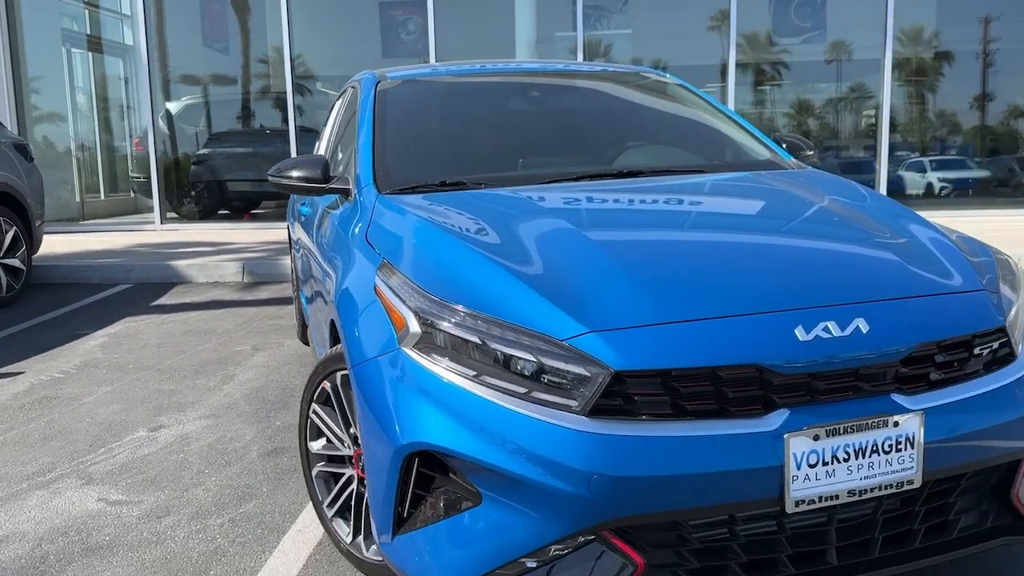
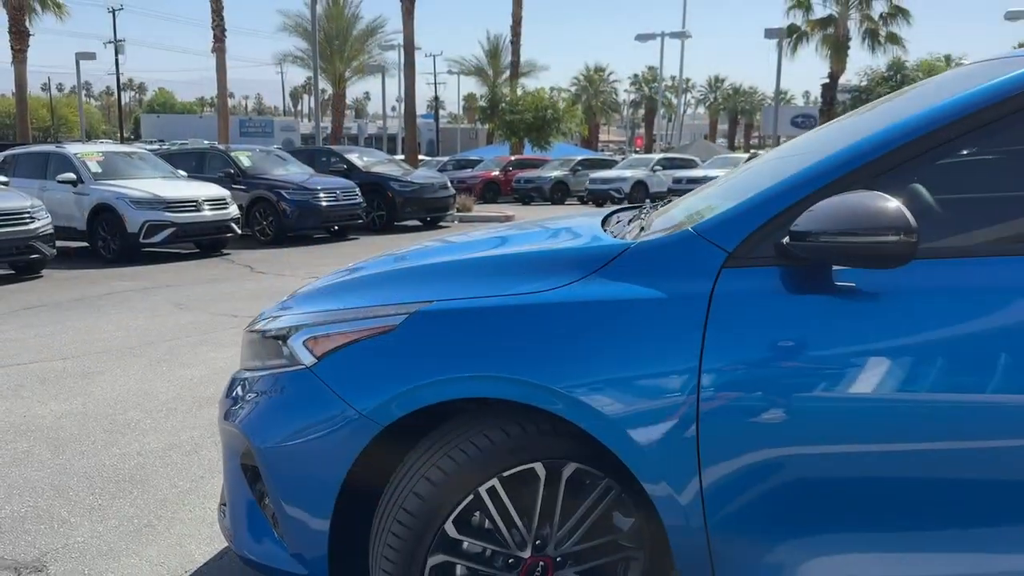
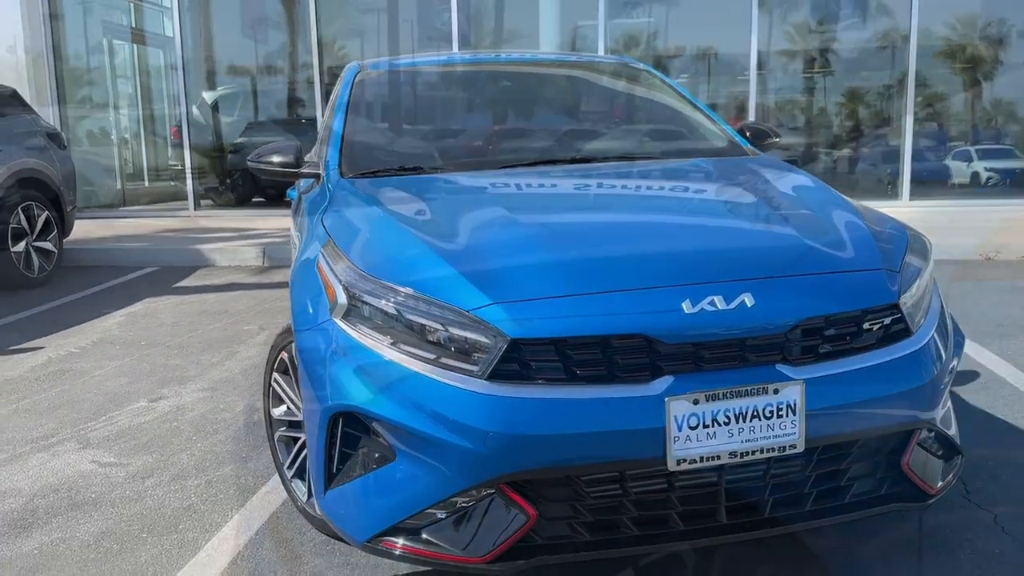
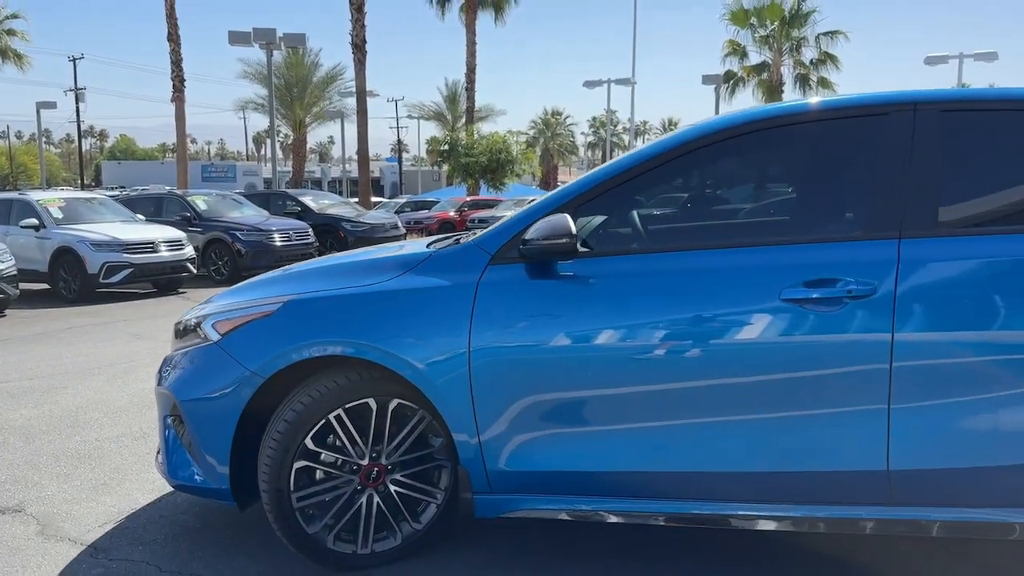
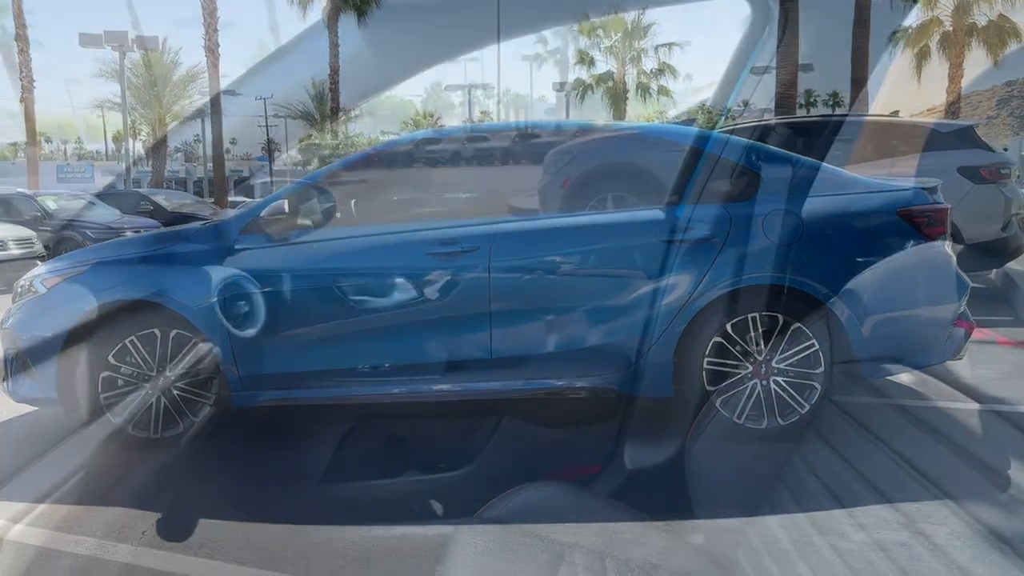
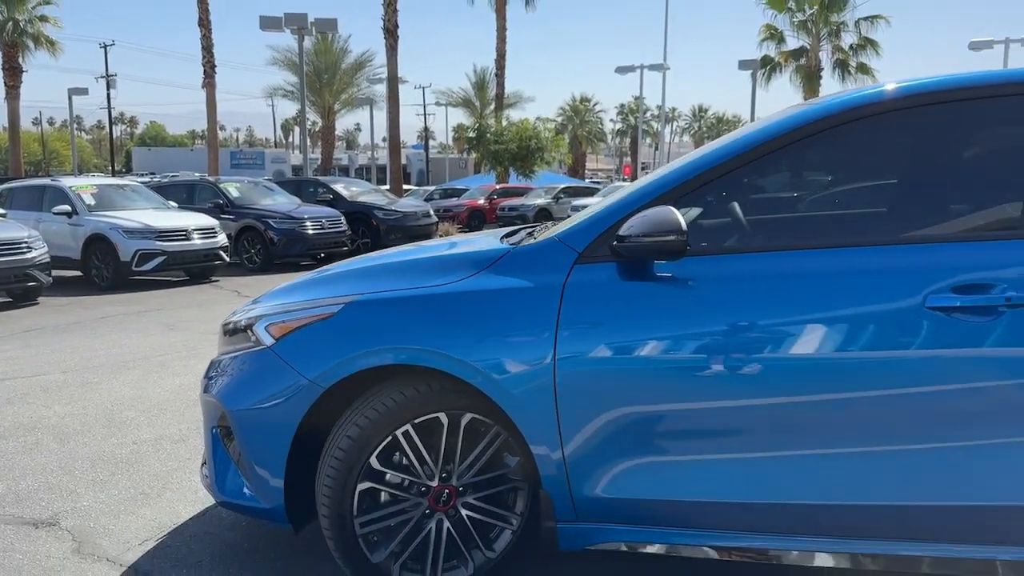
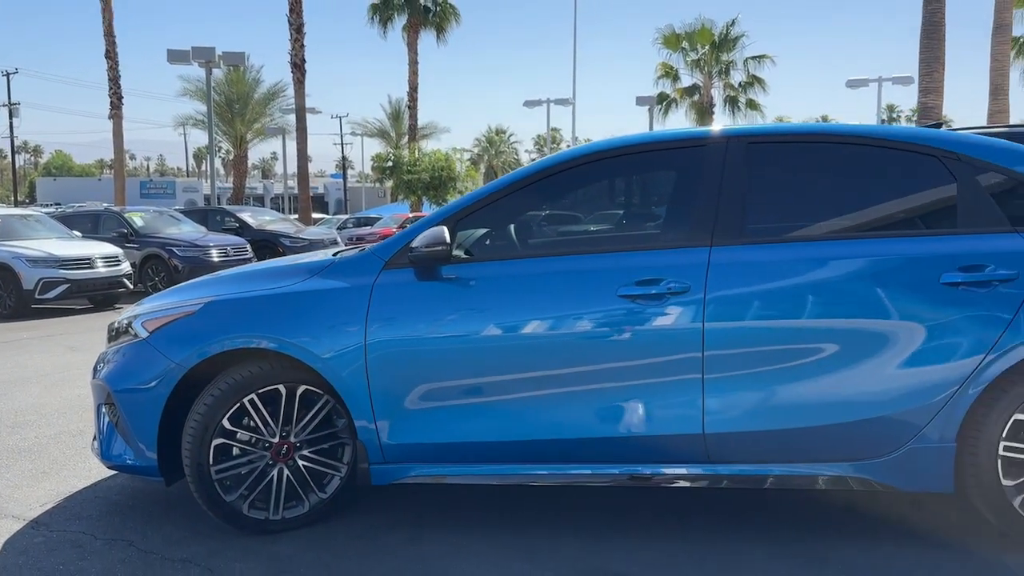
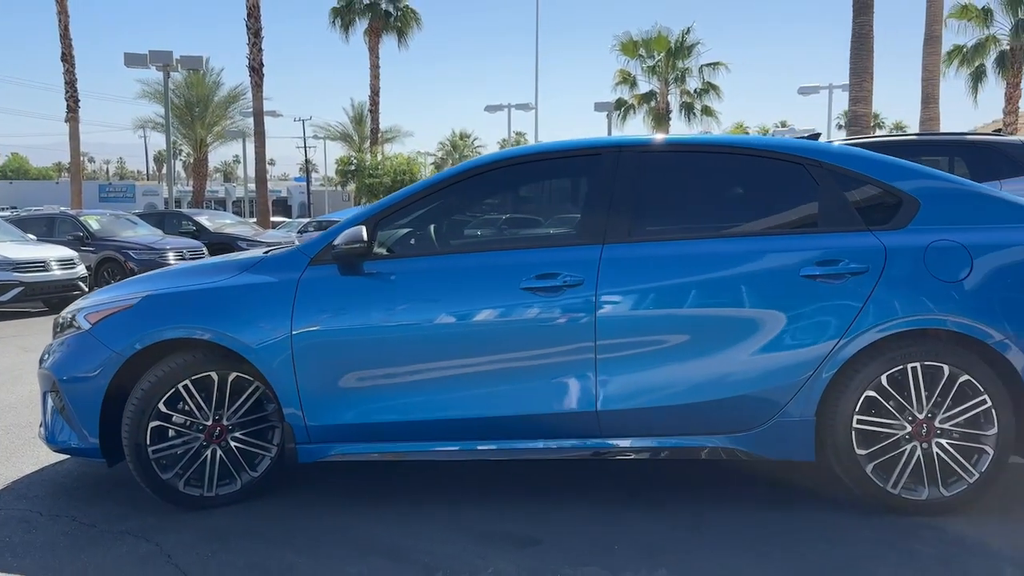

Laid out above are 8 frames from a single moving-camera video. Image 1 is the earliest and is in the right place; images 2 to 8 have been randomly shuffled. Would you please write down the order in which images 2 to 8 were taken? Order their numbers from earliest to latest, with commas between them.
3, 2, 6, 4, 7, 8, 5
